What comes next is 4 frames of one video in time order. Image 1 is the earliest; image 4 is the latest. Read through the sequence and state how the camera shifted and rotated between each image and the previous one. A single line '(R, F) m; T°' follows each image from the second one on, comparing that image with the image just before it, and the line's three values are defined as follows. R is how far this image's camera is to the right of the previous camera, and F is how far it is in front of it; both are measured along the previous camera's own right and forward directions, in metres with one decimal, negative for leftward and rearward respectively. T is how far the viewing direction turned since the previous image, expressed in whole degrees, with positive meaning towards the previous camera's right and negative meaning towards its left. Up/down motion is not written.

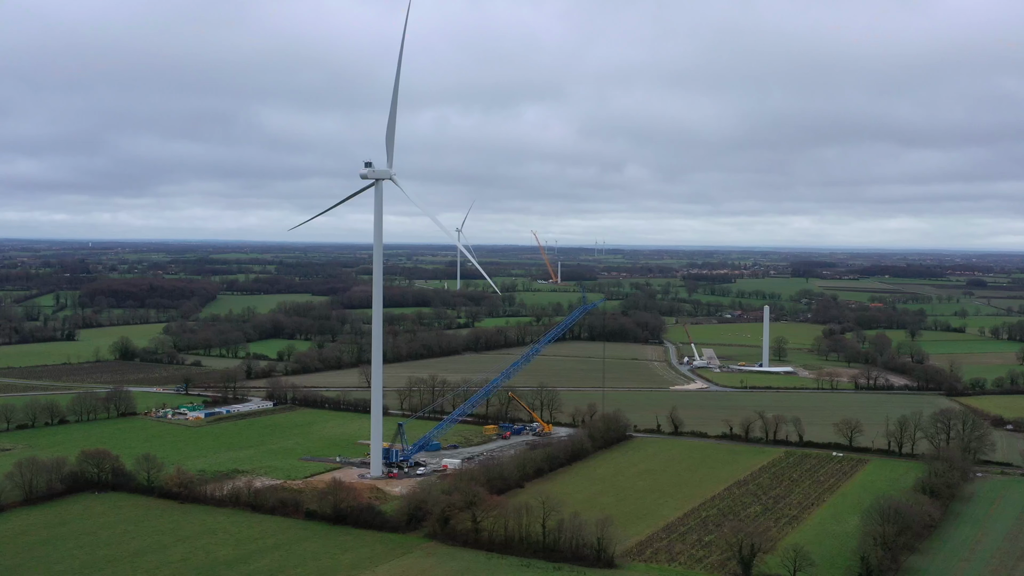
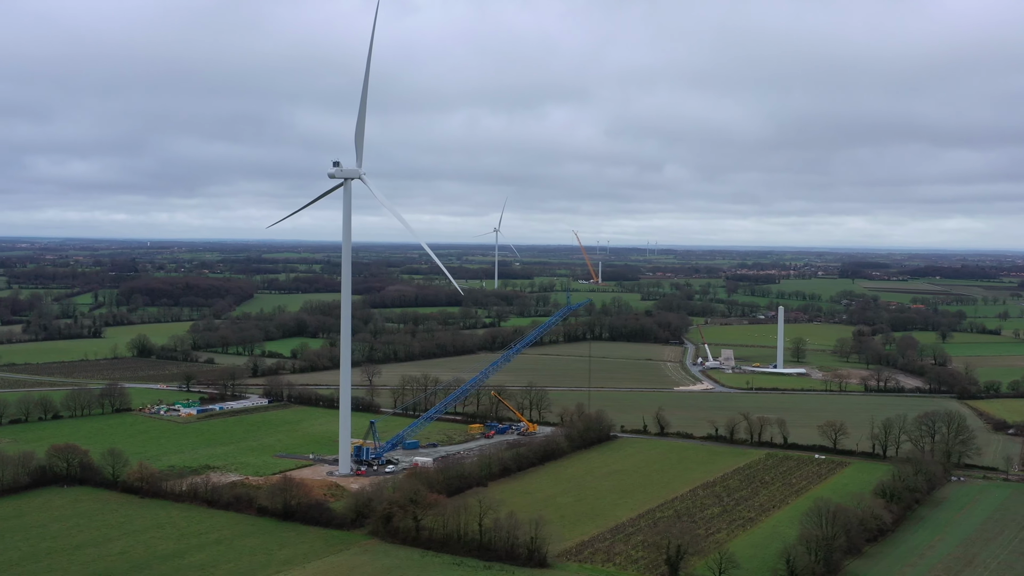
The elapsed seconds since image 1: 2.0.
(+2.3, +0.1) m; -2°
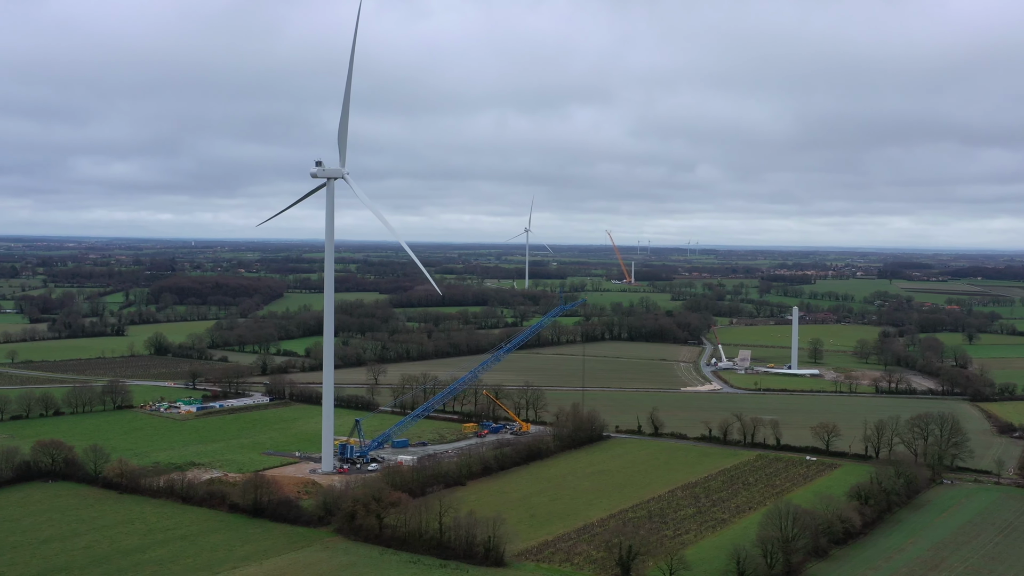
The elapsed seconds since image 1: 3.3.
(+1.6, 0.0) m; -2°
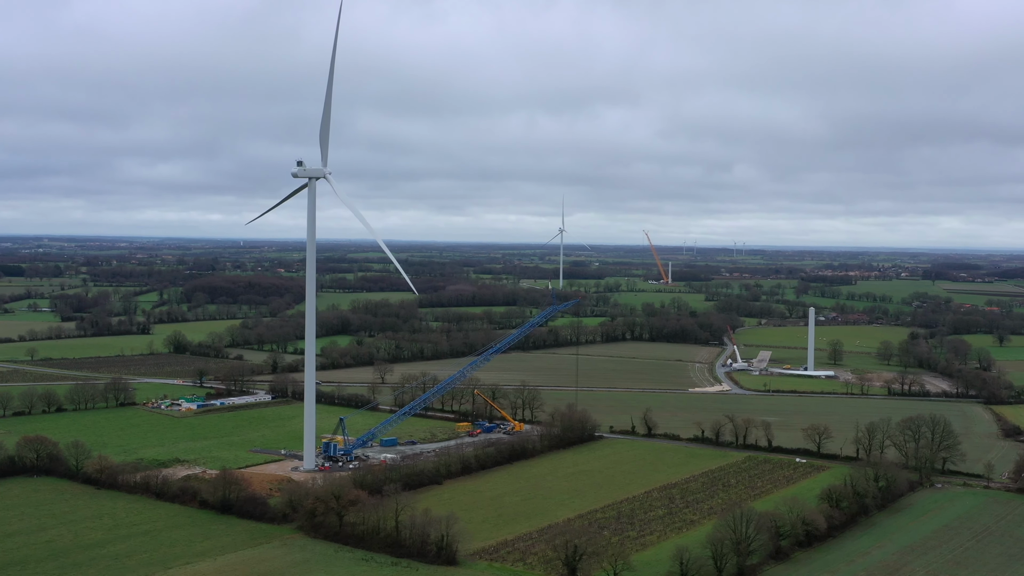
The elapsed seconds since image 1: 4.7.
(+1.8, 0.0) m; -2°
